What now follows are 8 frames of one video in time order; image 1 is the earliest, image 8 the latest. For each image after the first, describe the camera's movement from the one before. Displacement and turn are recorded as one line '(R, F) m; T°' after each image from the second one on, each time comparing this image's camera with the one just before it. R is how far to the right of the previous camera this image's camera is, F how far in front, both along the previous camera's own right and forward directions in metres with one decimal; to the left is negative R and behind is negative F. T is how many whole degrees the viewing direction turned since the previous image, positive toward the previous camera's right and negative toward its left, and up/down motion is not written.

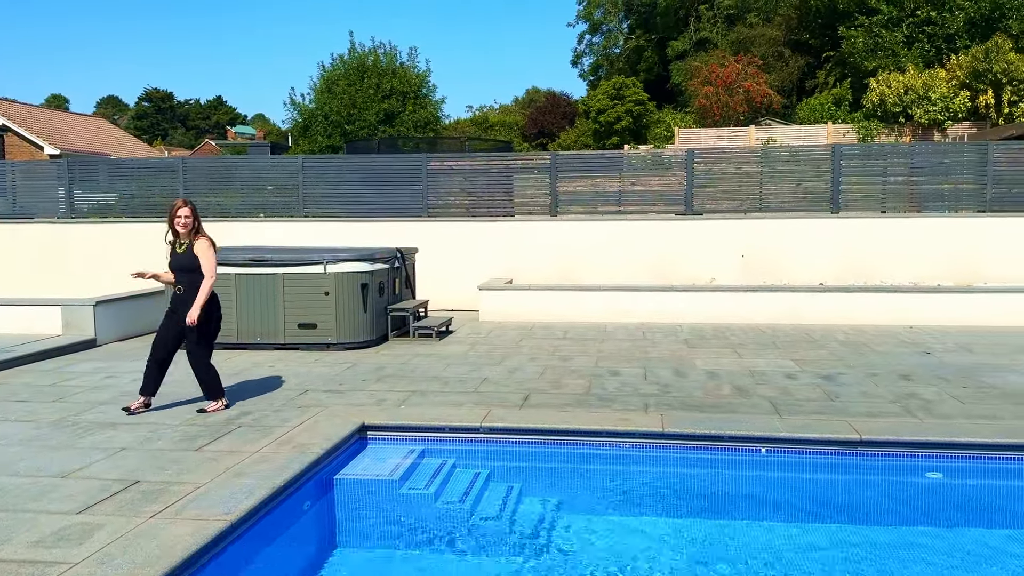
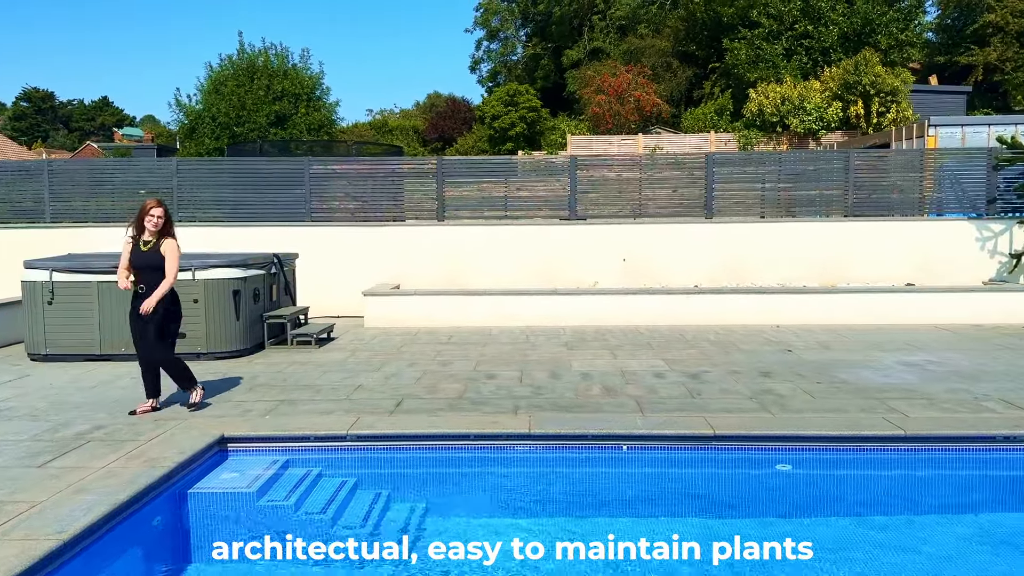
(+0.3, 0.0) m; +6°
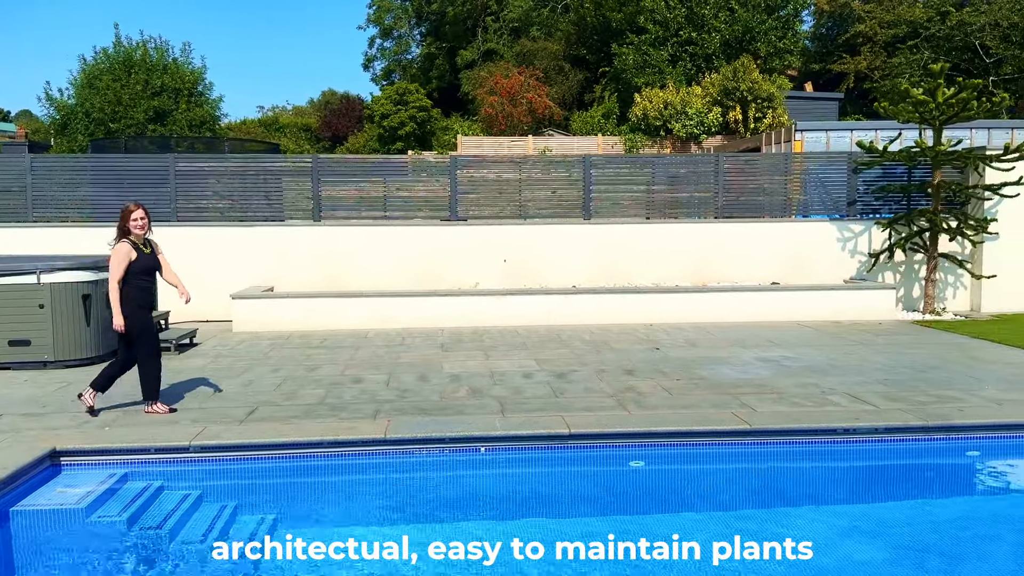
(+0.4, +0.1) m; +7°
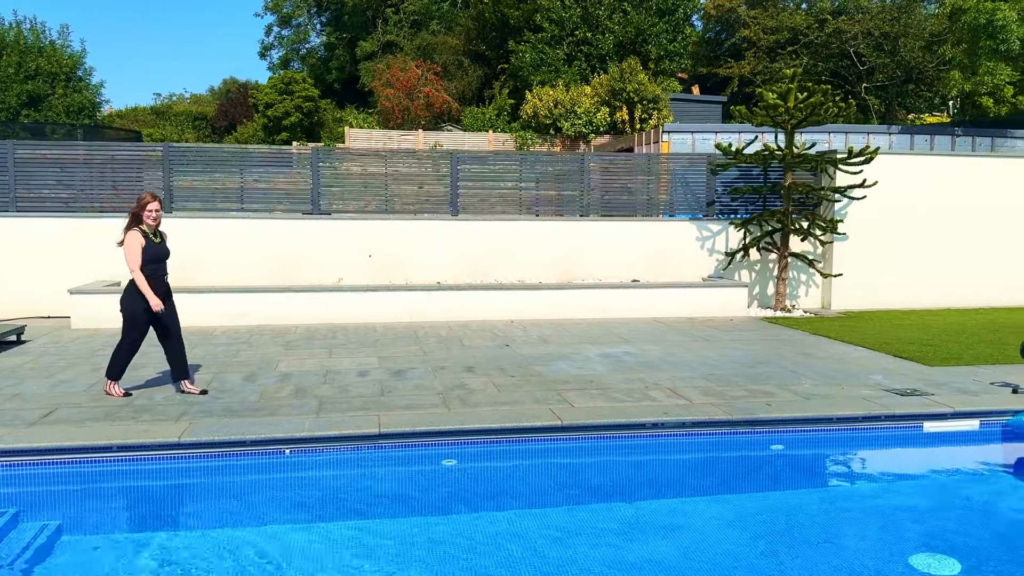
(+0.8, 0.0) m; +5°
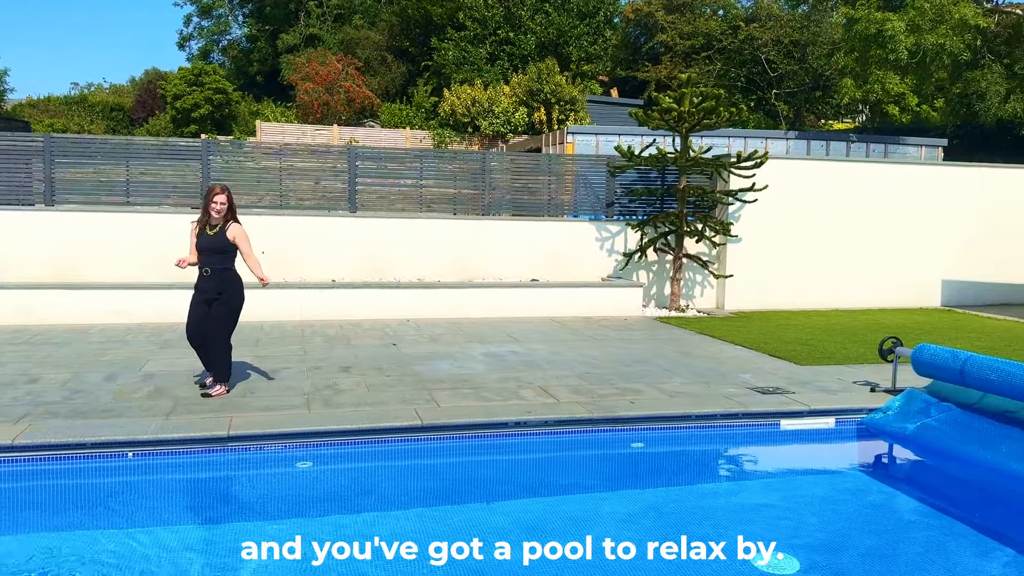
(+0.6, 0.0) m; +4°
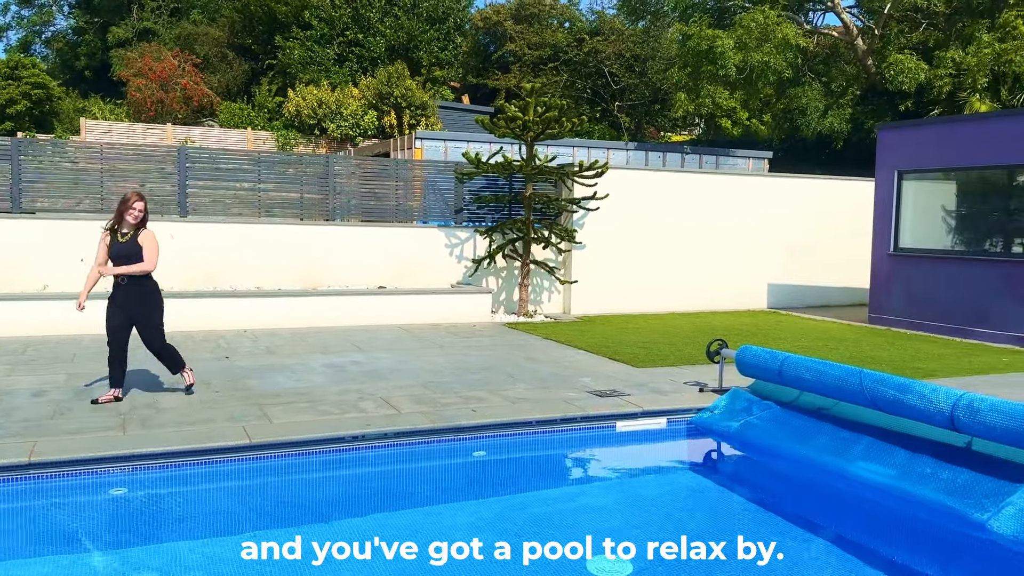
(+0.2, +0.1) m; +10°
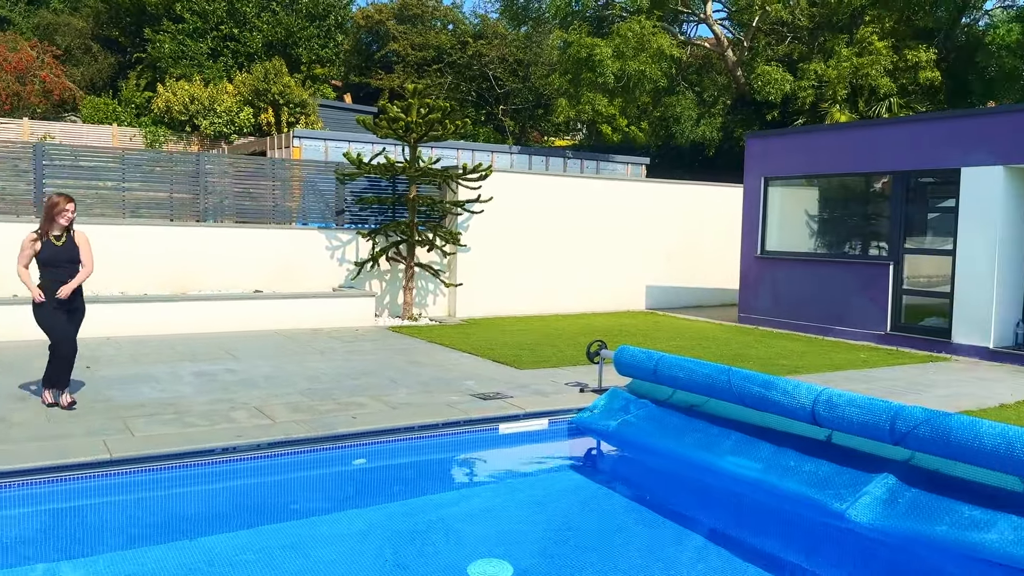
(+0.1, +0.1) m; +8°
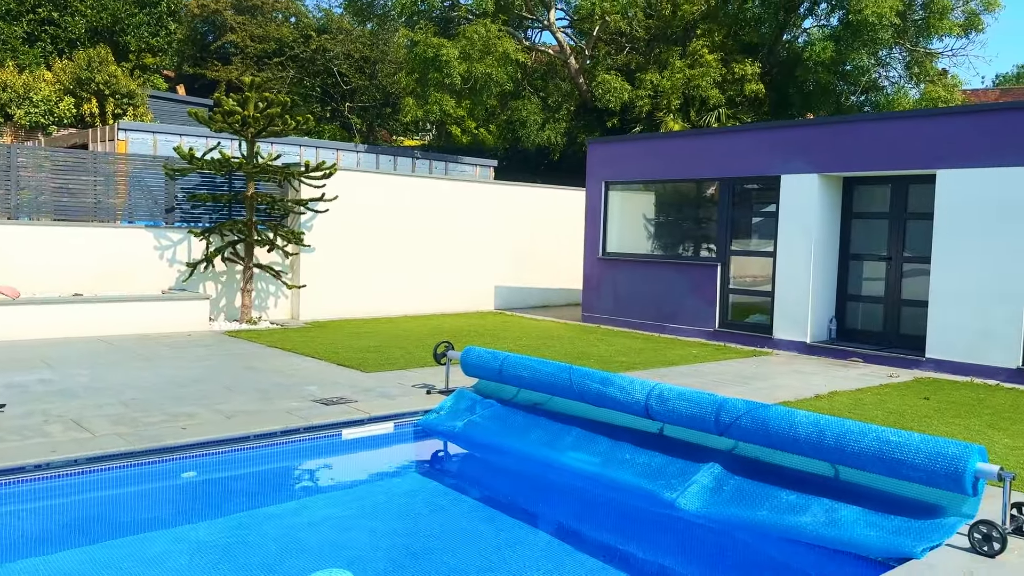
(0.0, 0.0) m; +10°
